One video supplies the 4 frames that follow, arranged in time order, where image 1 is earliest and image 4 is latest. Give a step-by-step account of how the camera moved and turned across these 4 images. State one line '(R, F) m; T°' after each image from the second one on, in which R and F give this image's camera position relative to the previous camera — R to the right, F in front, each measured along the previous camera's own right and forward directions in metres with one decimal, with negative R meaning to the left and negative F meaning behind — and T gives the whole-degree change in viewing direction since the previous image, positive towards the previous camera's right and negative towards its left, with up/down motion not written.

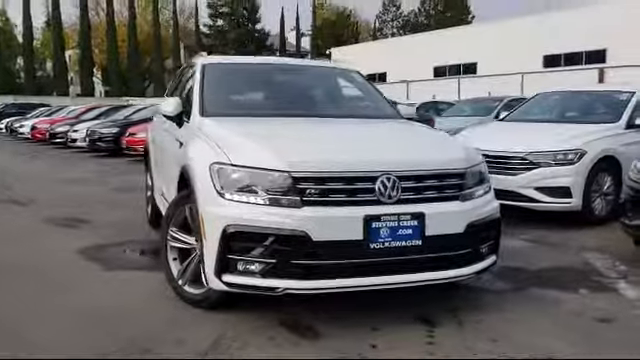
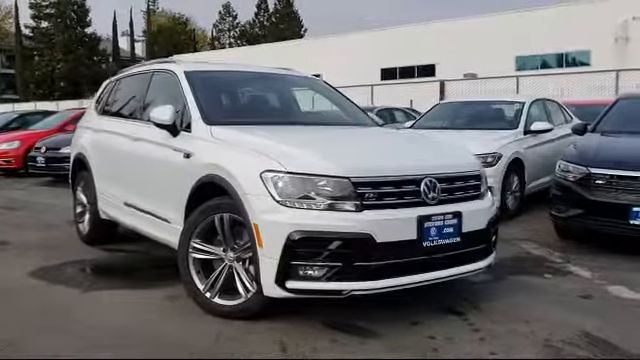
(-1.4, 0.0) m; +16°
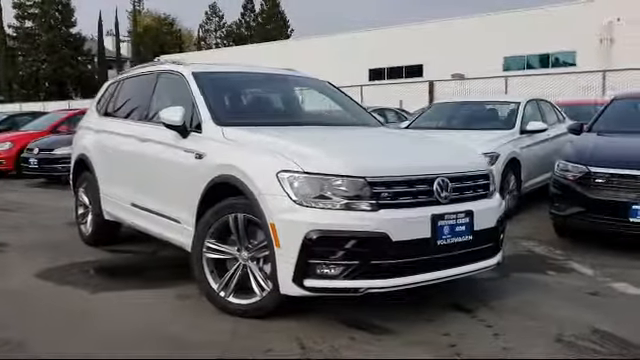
(-0.2, -0.1) m; +1°
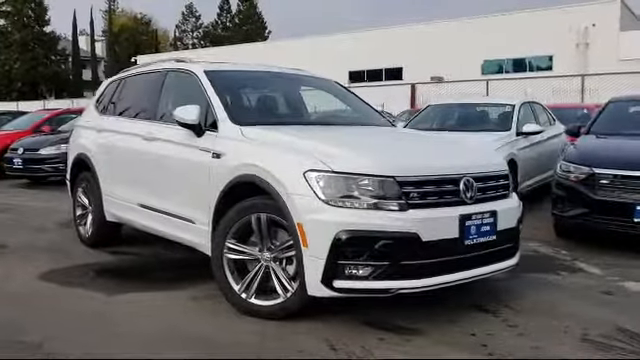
(-0.3, +0.1) m; +2°
